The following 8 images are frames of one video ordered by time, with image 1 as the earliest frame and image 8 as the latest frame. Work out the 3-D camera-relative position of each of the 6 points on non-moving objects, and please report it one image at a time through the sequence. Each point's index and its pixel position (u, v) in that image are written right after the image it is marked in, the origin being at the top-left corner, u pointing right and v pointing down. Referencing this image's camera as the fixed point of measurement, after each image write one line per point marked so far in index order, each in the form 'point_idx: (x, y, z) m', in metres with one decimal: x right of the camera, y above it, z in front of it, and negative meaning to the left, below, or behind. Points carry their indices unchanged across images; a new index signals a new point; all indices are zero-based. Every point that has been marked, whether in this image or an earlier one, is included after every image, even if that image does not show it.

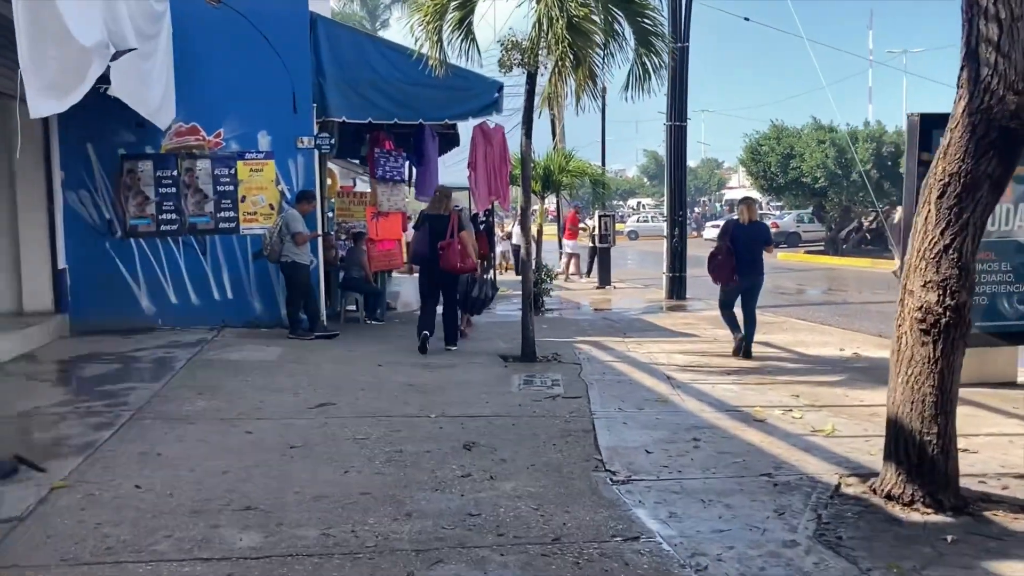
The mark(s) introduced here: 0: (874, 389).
0: (+3.2, -0.9, +8.4) m
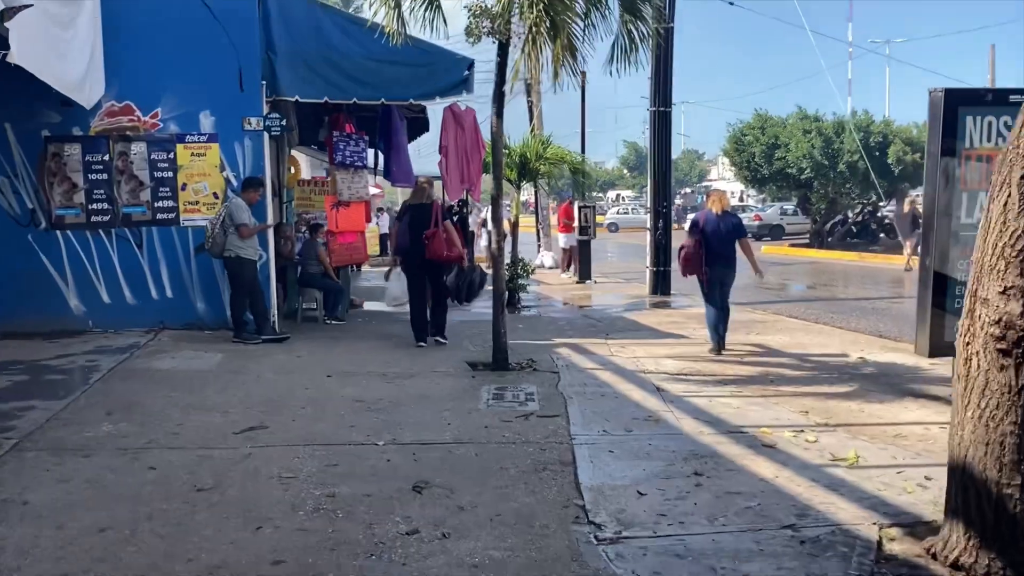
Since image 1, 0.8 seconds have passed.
0: (+2.9, -0.9, +7.4) m
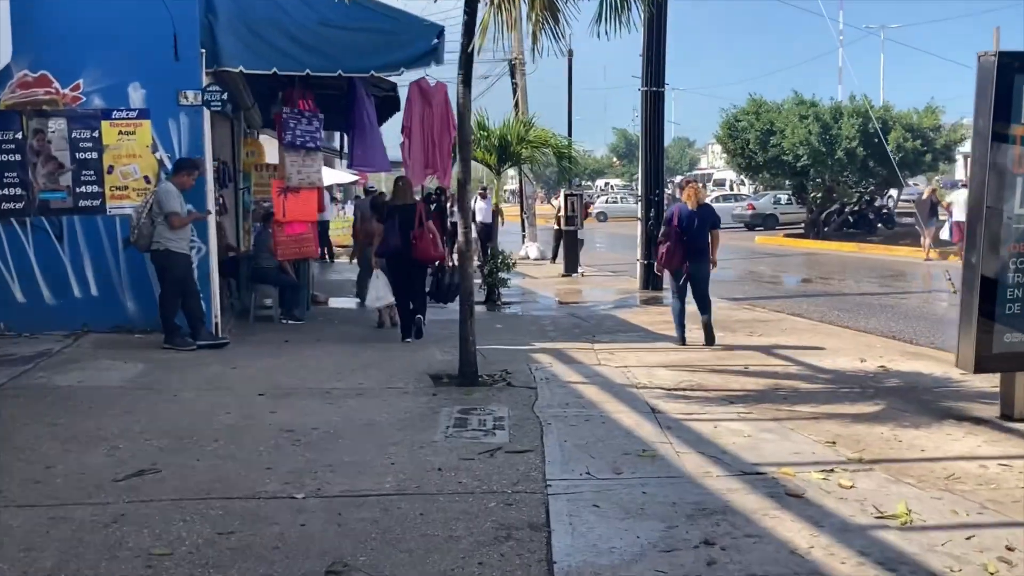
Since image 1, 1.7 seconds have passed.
0: (+2.7, -0.9, +6.2) m
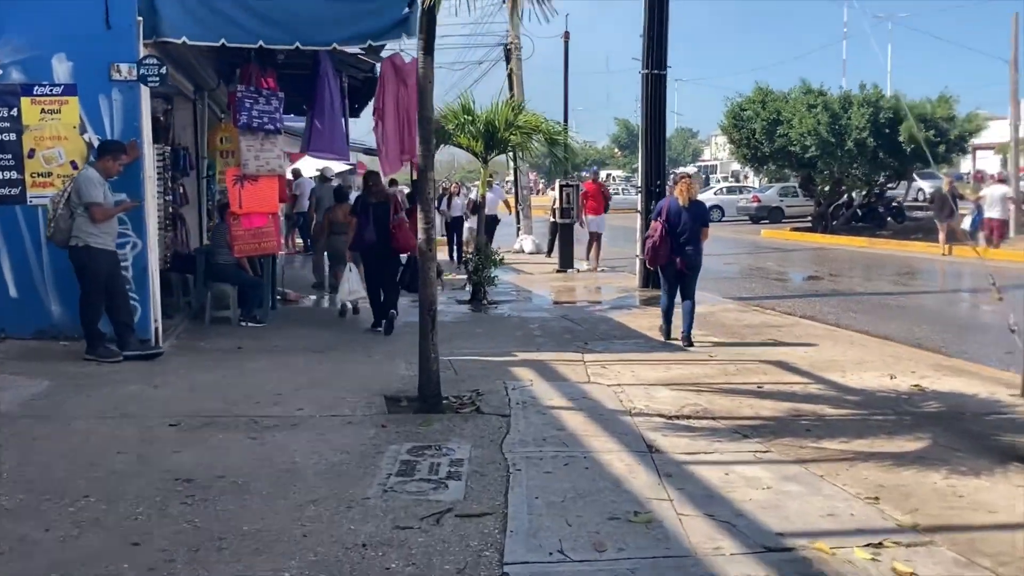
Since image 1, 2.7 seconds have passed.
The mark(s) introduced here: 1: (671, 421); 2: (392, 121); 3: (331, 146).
0: (+2.5, -1.0, +5.0) m
1: (+1.0, -0.8, +6.1) m
2: (-1.2, +1.7, +9.7) m
3: (-2.0, +1.6, +10.6) m
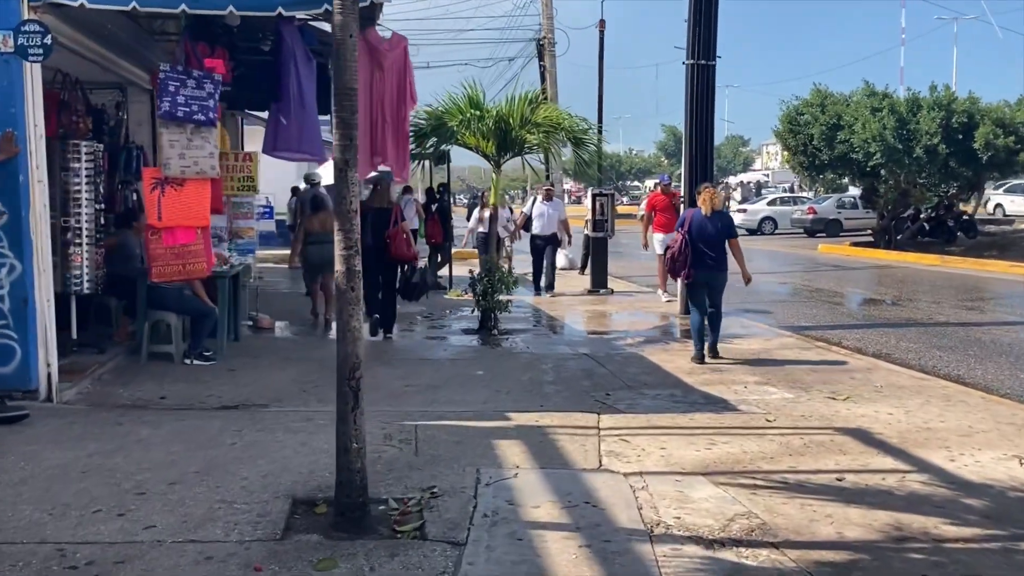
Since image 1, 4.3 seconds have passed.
0: (+2.3, -1.2, +2.9) m
1: (+0.8, -1.1, +4.0) m
2: (-1.2, +1.4, +7.7) m
3: (-1.9, +1.3, +8.6) m
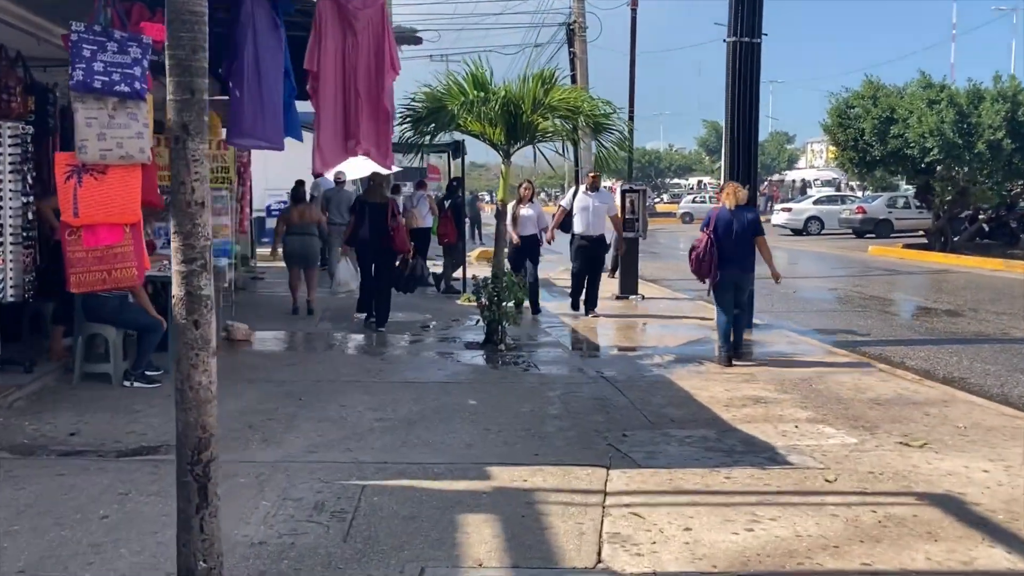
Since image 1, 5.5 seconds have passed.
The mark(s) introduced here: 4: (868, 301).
0: (+2.0, -1.4, +1.3) m
1: (+0.6, -1.2, +2.5) m
2: (-1.2, +1.3, +6.3) m
3: (-1.9, +1.2, +7.2) m
4: (+6.5, -0.2, +17.2) m
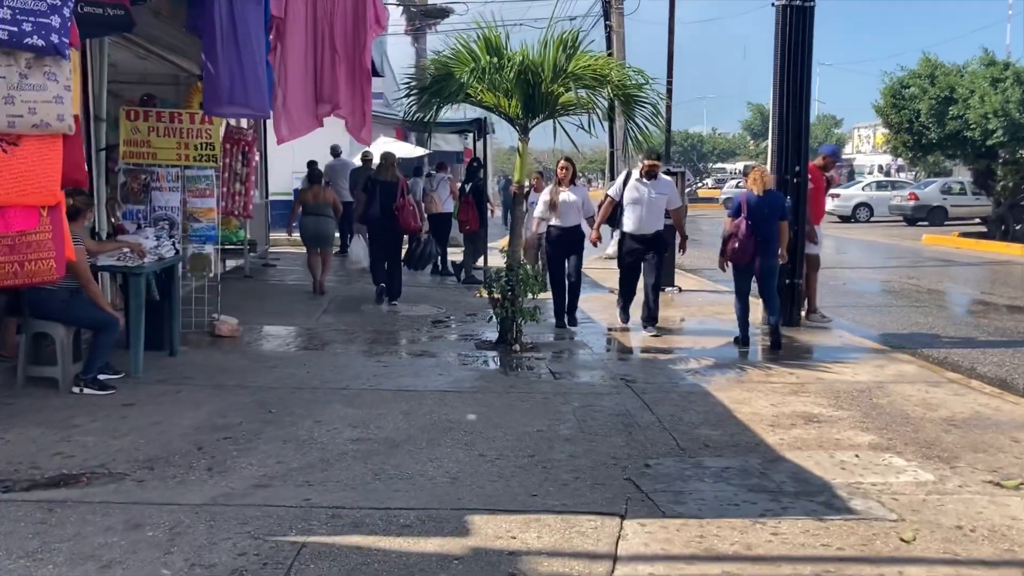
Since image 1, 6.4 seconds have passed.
0: (+1.8, -1.5, +0.2) m
1: (+0.5, -1.3, +1.4) m
2: (-1.2, +1.4, +5.2) m
3: (-1.9, +1.3, +6.2) m
4: (+7.0, -0.1, +15.8) m
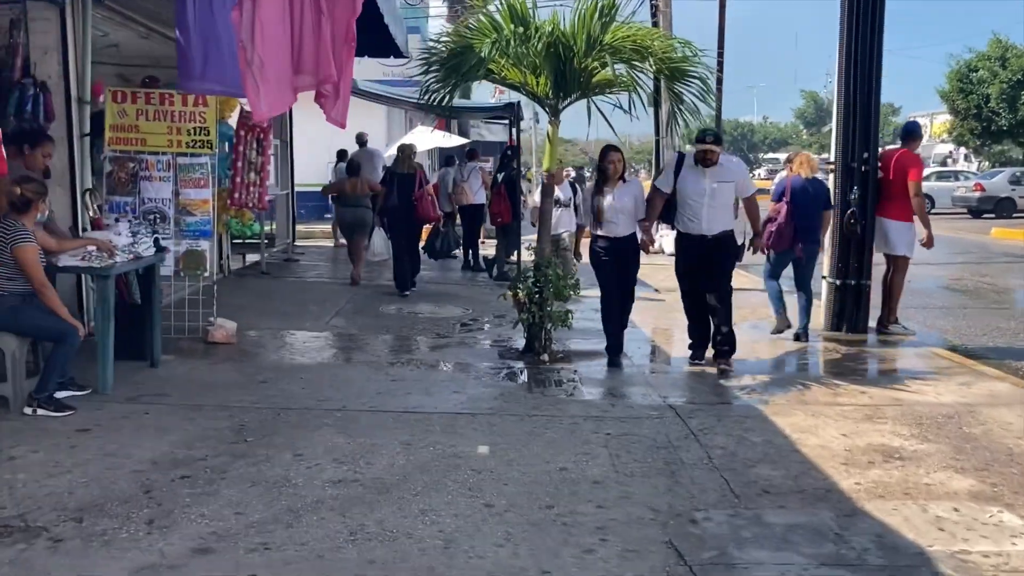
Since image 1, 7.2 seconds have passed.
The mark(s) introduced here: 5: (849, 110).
0: (+1.6, -1.6, -0.9) m
1: (+0.3, -1.4, +0.4) m
2: (-1.2, +1.3, +4.3) m
3: (-1.7, +1.2, +5.3) m
4: (+7.5, -0.1, +14.4) m
5: (+3.0, +1.6, +8.6) m
